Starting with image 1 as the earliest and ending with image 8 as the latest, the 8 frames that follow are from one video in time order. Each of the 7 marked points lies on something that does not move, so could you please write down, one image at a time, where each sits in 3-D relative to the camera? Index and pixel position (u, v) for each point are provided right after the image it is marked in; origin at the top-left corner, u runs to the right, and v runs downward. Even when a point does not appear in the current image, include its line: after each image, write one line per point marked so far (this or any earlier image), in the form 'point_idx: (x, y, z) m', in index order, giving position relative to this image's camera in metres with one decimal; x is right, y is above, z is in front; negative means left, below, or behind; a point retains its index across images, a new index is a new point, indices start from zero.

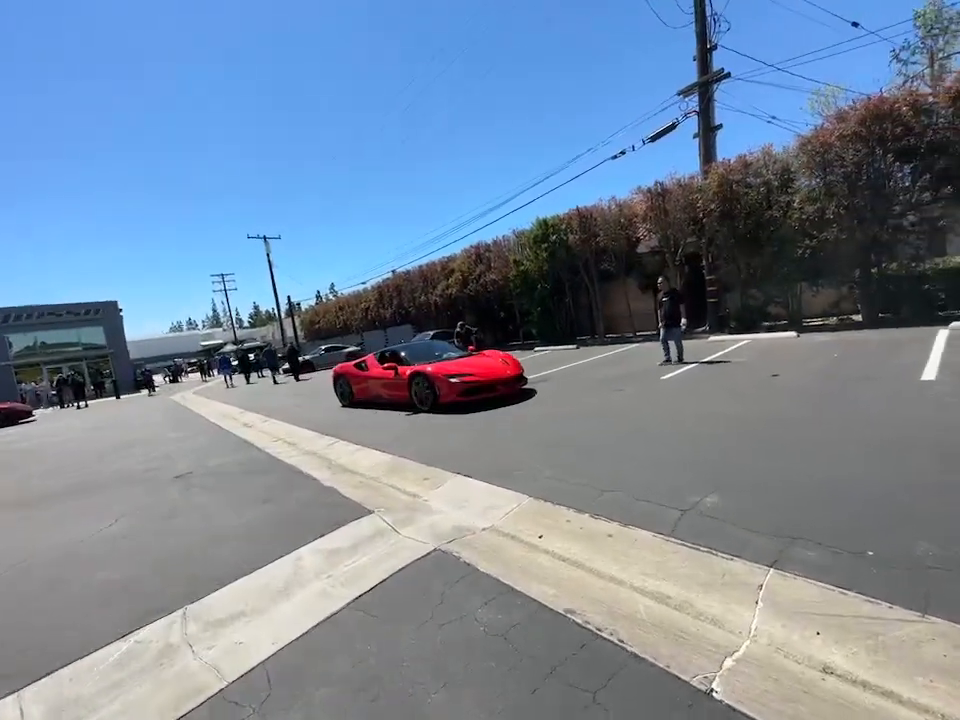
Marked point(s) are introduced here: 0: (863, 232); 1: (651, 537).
0: (+11.7, +3.8, +12.8) m
1: (+1.5, -1.5, +3.6) m
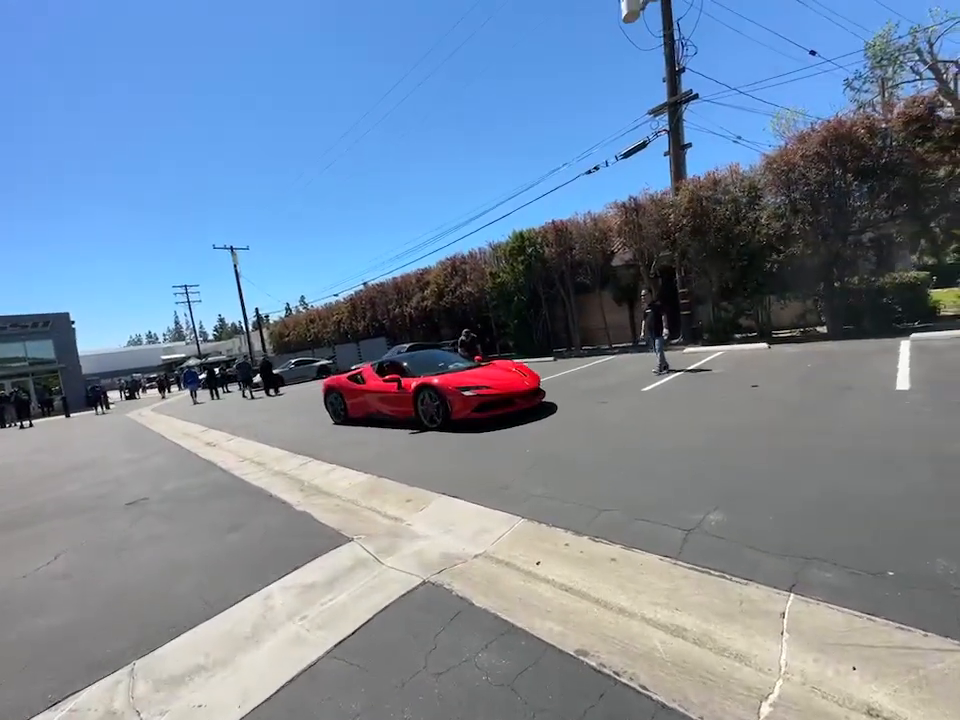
0: (+11.0, +3.5, +13.3) m
1: (+1.4, -1.6, +3.4) m
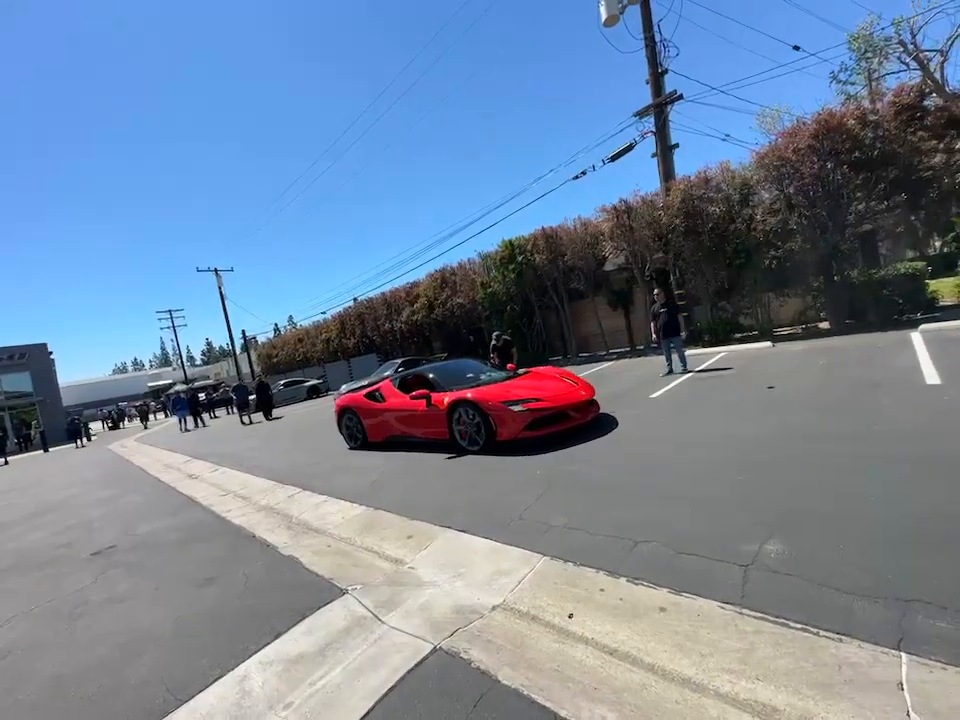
0: (+10.8, +3.6, +13.0) m
1: (+1.6, -1.6, +2.8) m
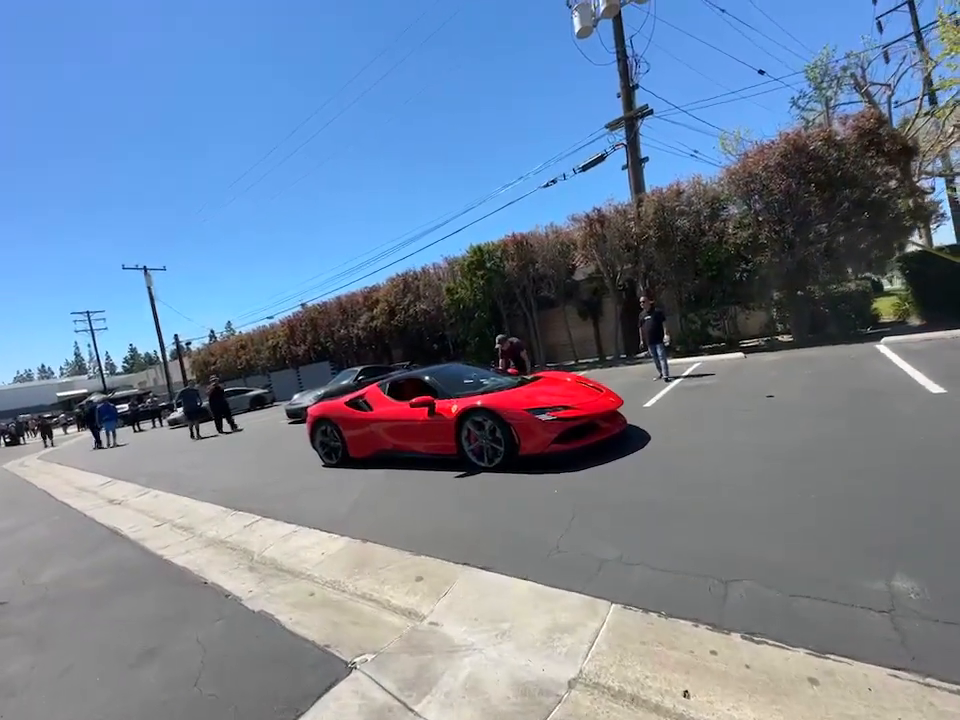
0: (+10.0, +3.3, +13.5) m
1: (+2.1, -1.6, +2.1) m
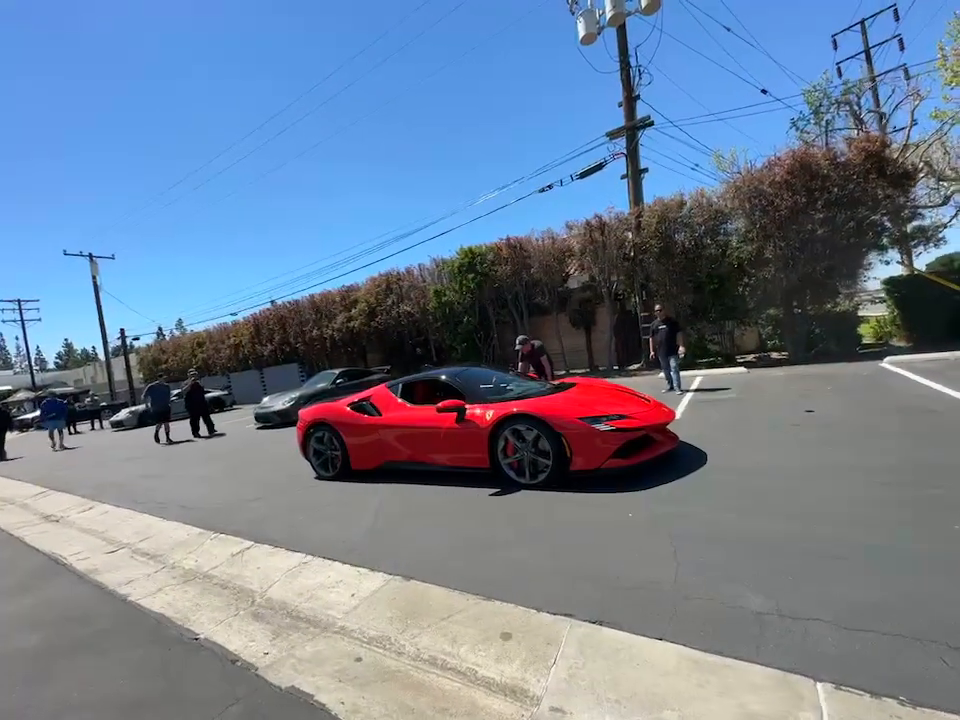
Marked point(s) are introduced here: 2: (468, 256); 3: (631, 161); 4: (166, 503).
0: (+10.1, +2.8, +13.6) m
1: (+3.0, -1.6, +1.4) m
2: (-0.5, +4.6, +18.9) m
3: (+6.1, +8.0, +17.0) m
4: (-5.6, -2.5, +7.5) m
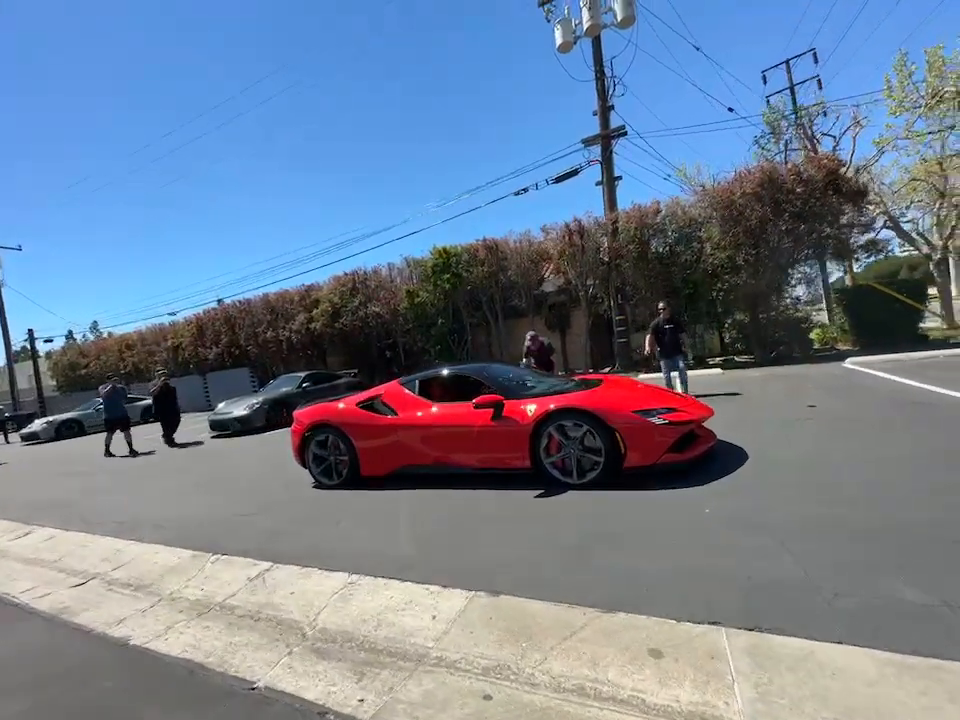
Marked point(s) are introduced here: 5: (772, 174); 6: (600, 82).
0: (+9.6, +2.7, +14.4) m
1: (+4.0, -1.4, +1.4) m
2: (-1.6, +4.5, +18.4) m
3: (+5.2, +7.9, +17.5) m
4: (-5.2, -2.4, +6.3) m
5: (+9.5, +6.1, +13.7) m
6: (+4.9, +11.3, +17.2) m
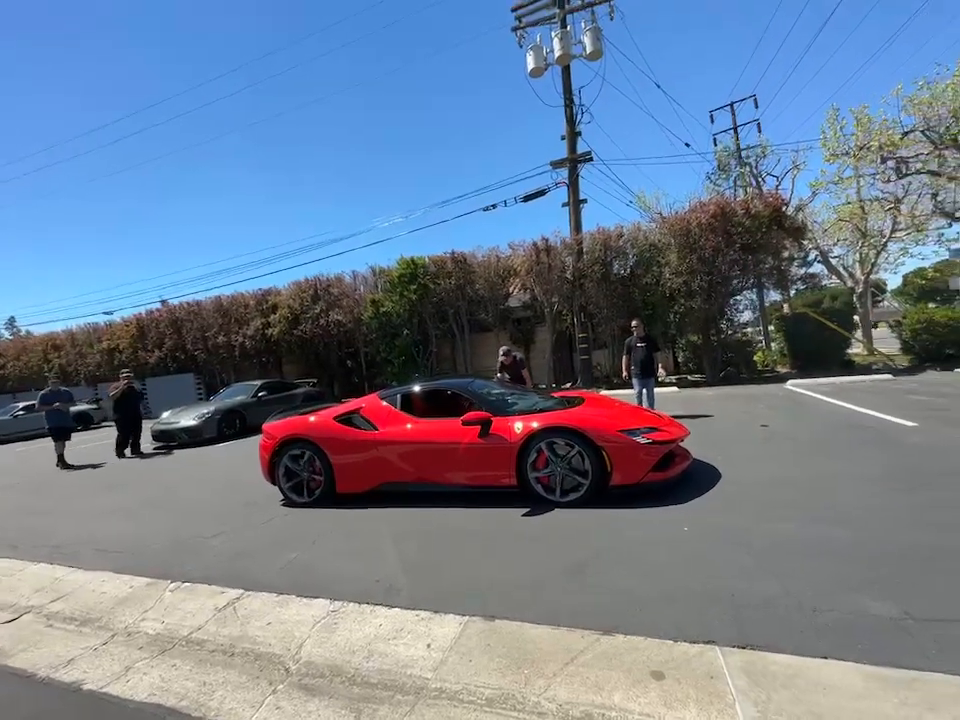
0: (+8.5, +2.0, +15.4) m
1: (+4.2, -1.6, +1.7) m
2: (-3.0, +4.0, +18.2) m
3: (+3.9, +7.2, +18.1) m
4: (-5.5, -2.5, +5.7) m
5: (+8.5, +5.4, +14.8) m
6: (+3.7, +10.7, +17.9) m
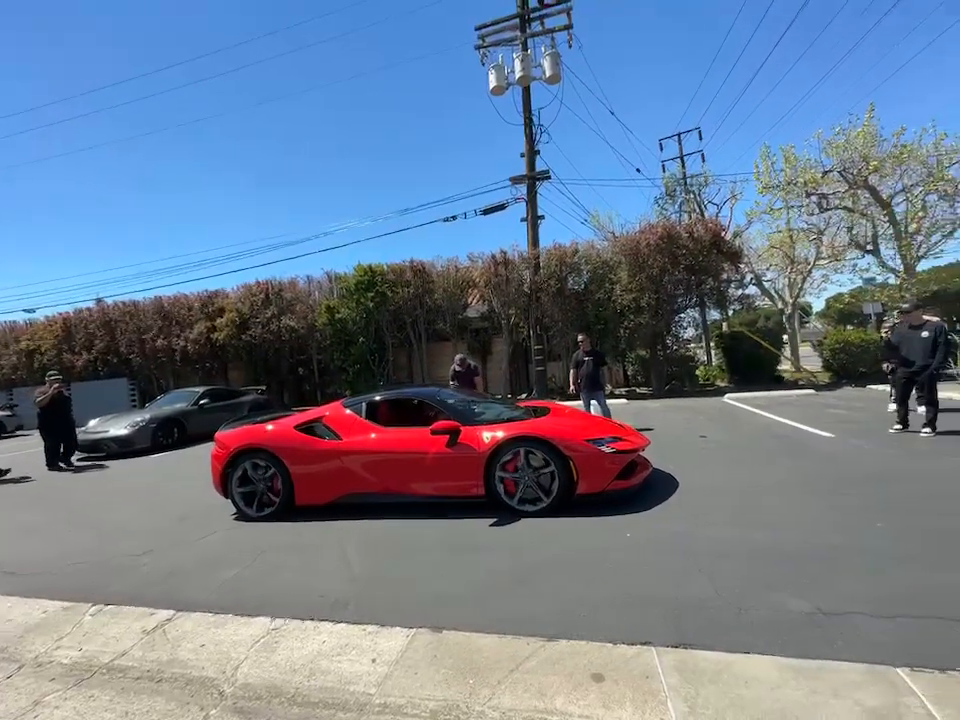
0: (+6.9, +1.4, +16.2) m
1: (+3.9, -1.8, +2.2) m
2: (-4.7, +3.7, +18.0) m
3: (+2.2, +6.7, +18.6) m
4: (-6.2, -2.5, +5.1) m
5: (+7.1, +4.9, +15.7) m
6: (+2.1, +10.2, +18.5) m
